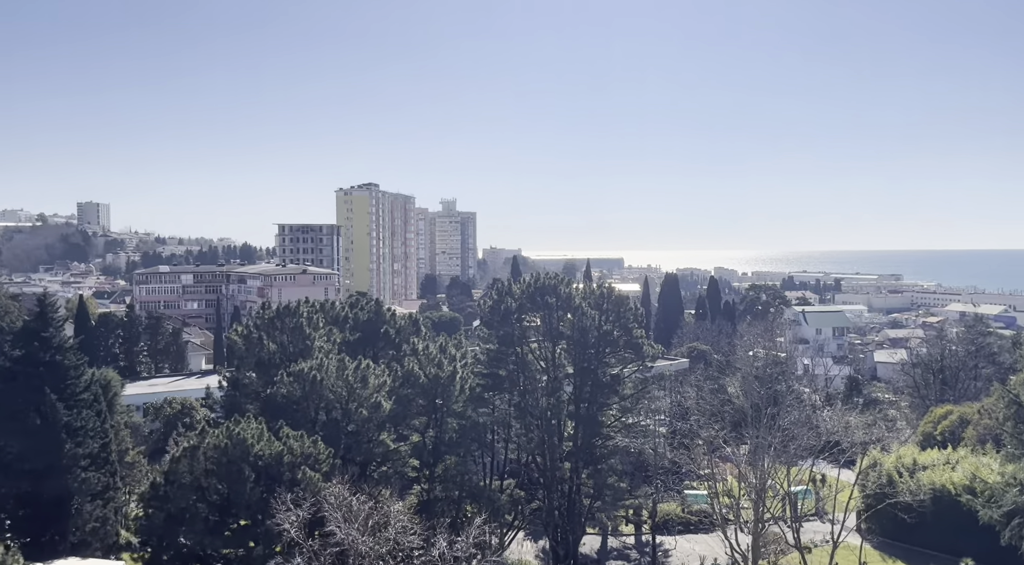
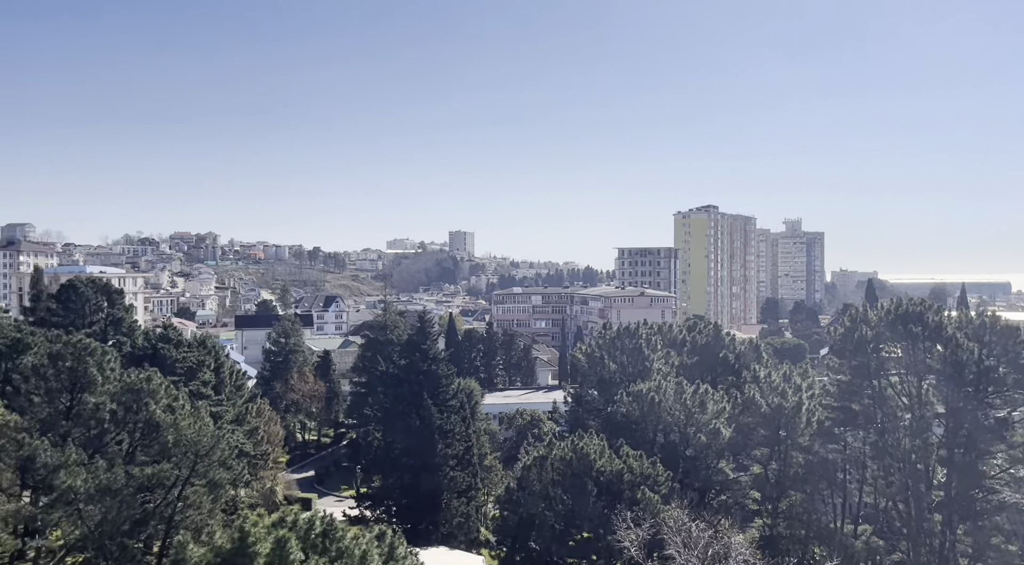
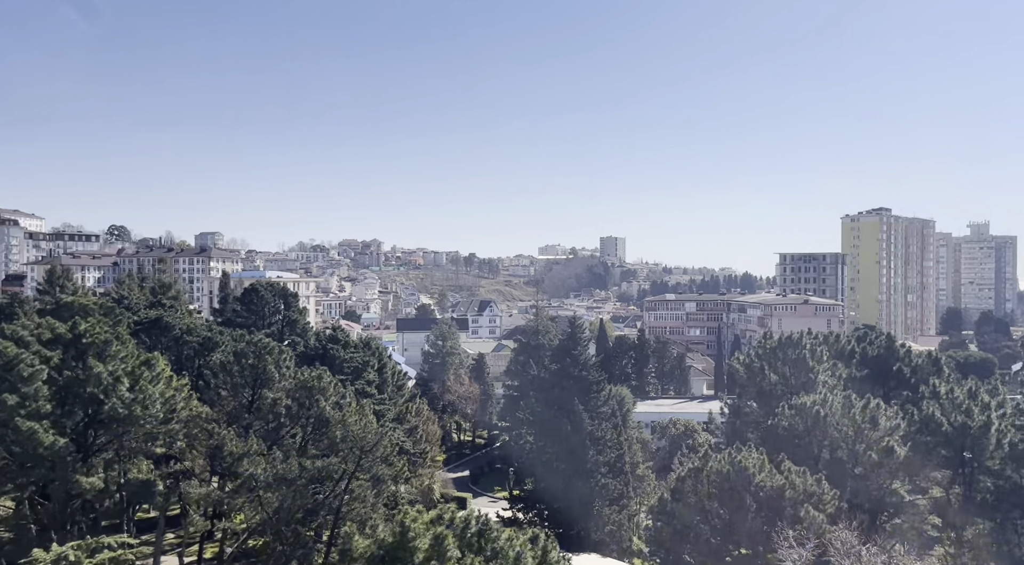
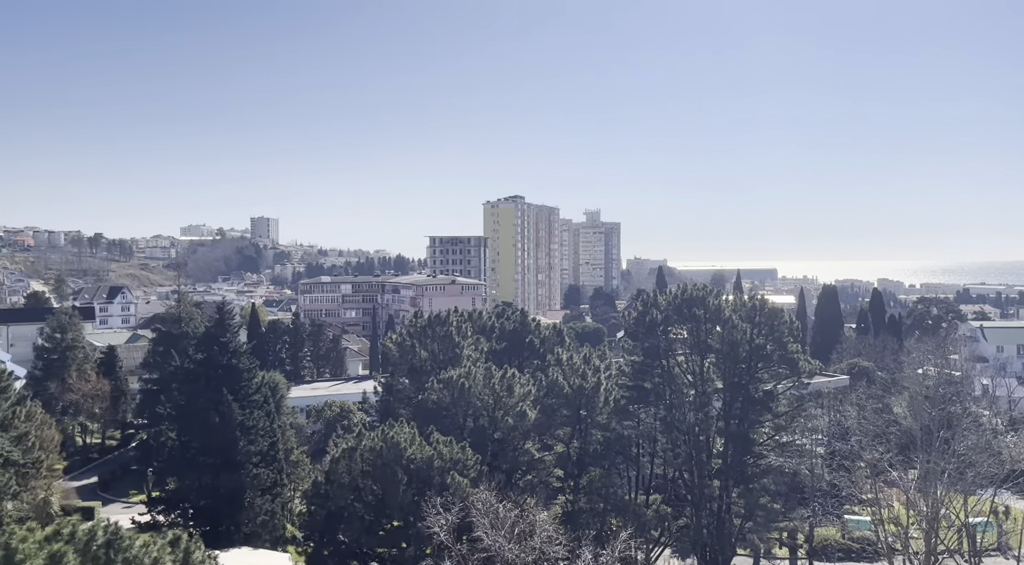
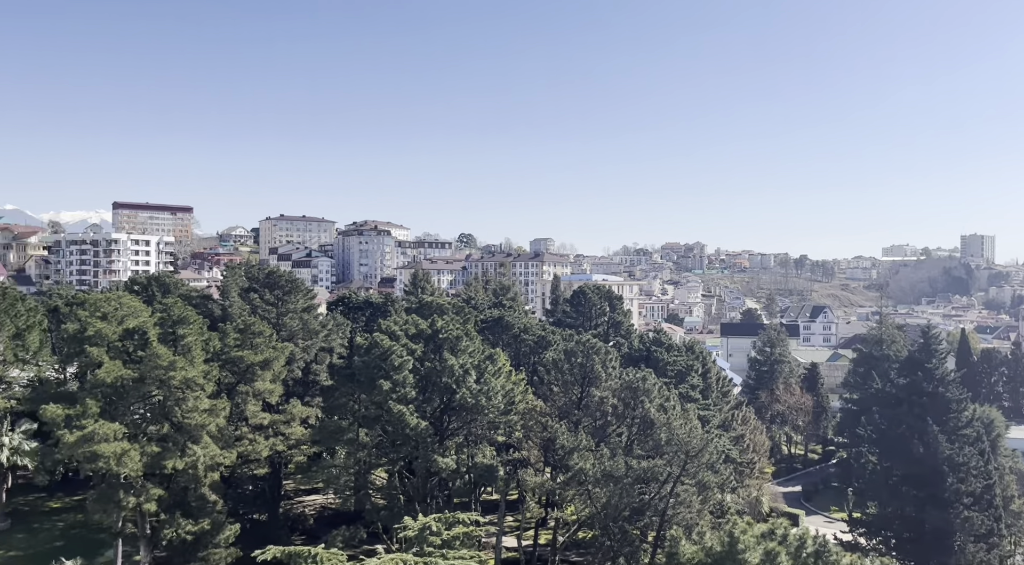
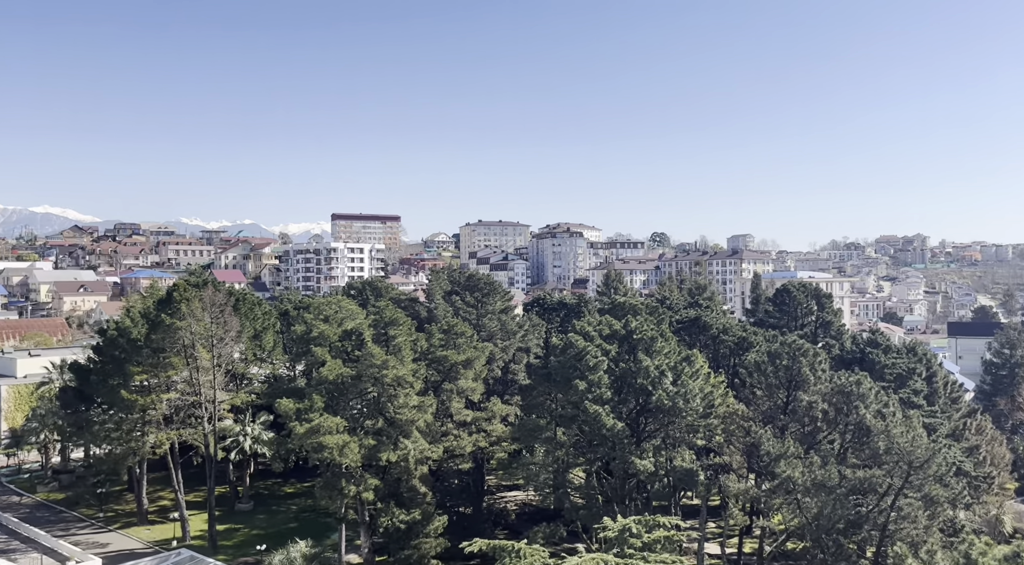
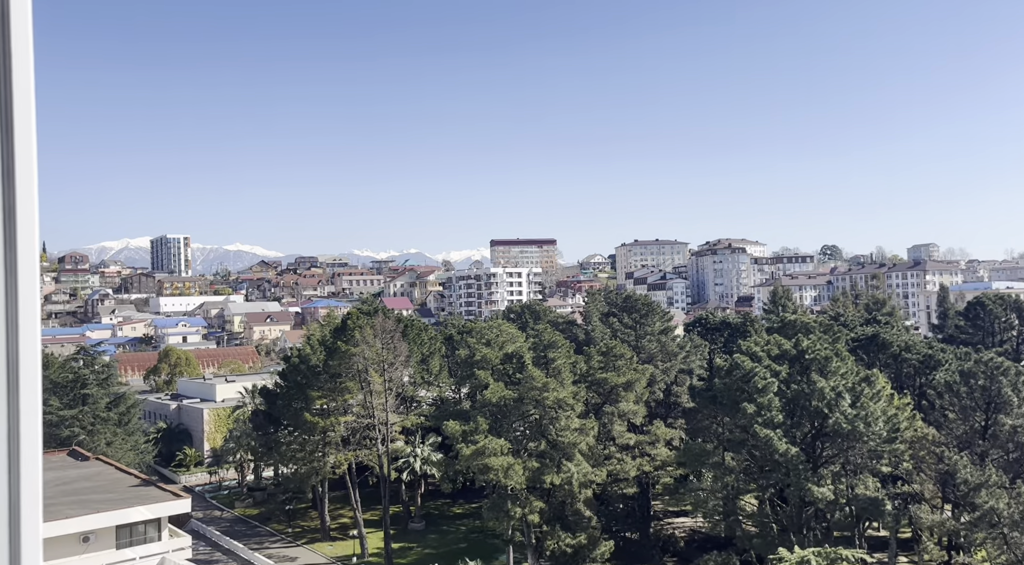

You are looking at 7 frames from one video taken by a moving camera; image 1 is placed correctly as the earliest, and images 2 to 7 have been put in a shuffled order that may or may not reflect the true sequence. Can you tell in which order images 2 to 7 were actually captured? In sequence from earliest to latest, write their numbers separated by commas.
4, 2, 3, 5, 6, 7
